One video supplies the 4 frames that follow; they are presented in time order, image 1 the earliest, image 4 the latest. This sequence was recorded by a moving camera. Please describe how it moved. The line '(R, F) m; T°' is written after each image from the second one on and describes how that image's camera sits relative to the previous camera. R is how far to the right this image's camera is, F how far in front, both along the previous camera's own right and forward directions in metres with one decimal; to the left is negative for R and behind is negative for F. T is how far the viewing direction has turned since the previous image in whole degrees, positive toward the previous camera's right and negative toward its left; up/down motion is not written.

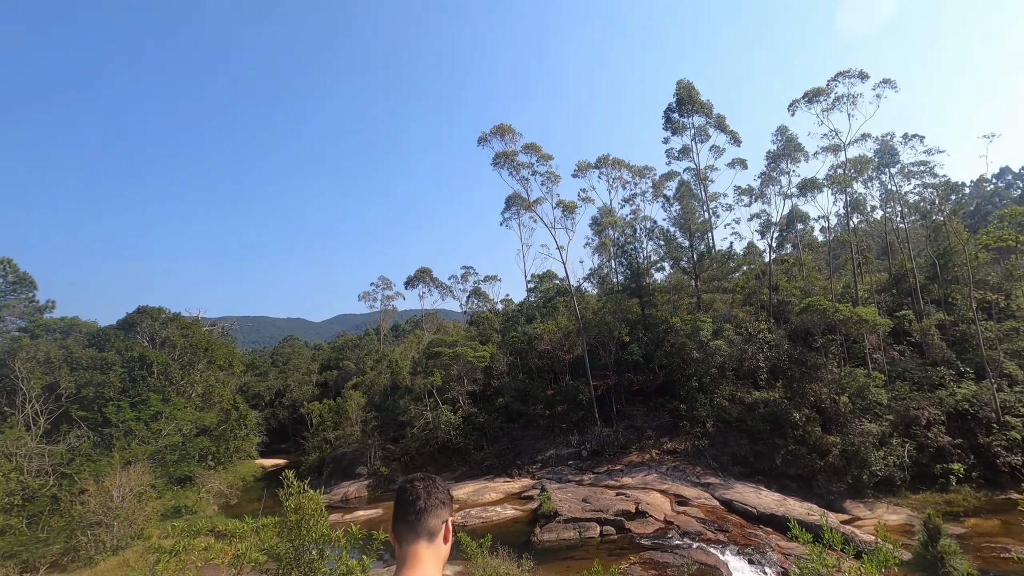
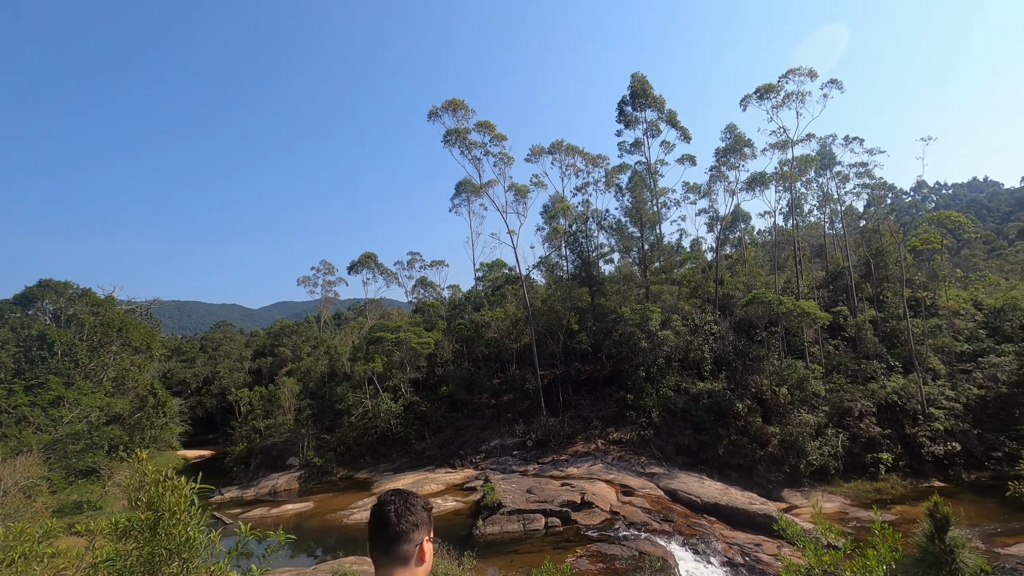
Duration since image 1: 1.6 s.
(0.0, +0.8) m; +6°
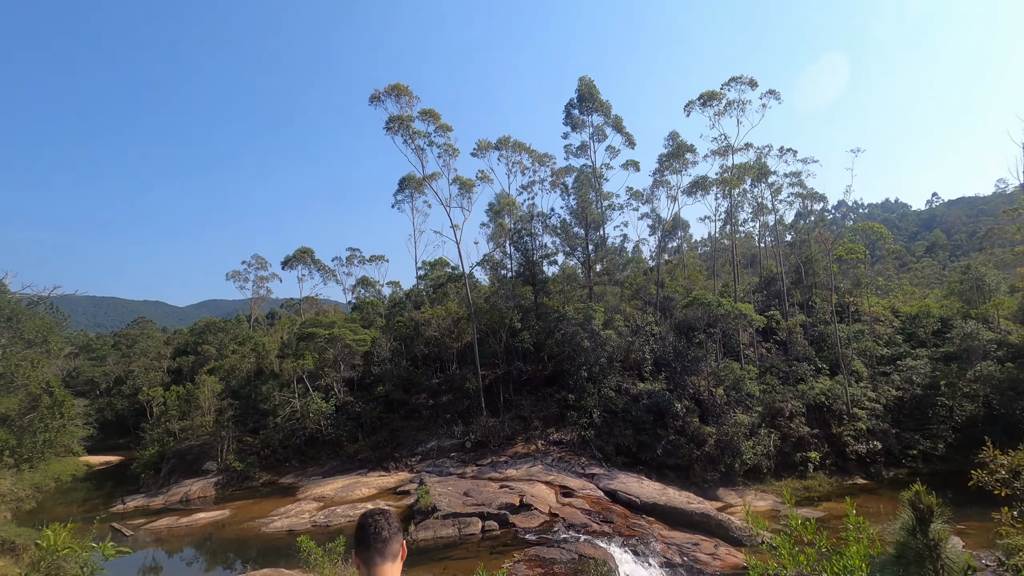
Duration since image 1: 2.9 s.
(+0.1, +0.6) m; +6°
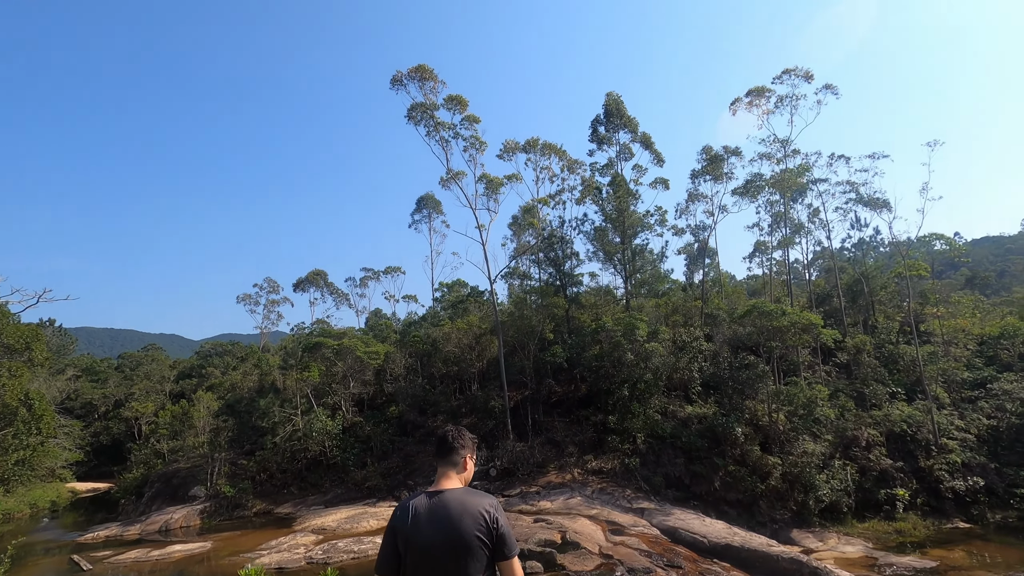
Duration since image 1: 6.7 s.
(-0.7, +2.4) m; -1°
